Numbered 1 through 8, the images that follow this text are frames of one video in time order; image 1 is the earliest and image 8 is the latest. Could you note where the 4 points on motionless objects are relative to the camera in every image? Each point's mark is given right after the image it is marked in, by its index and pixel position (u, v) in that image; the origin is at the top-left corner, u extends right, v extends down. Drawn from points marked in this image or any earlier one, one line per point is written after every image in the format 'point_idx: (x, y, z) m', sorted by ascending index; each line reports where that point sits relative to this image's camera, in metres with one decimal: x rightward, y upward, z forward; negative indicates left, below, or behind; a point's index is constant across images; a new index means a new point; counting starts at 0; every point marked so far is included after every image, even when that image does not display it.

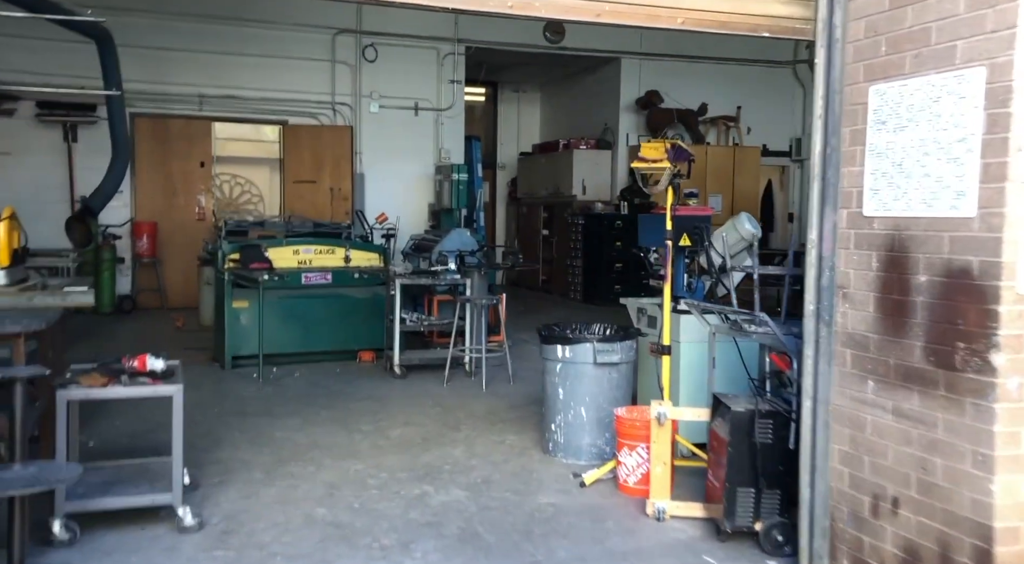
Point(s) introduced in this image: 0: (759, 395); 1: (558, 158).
0: (+0.9, -0.4, +3.2) m
1: (+0.5, +1.5, +11.4) m
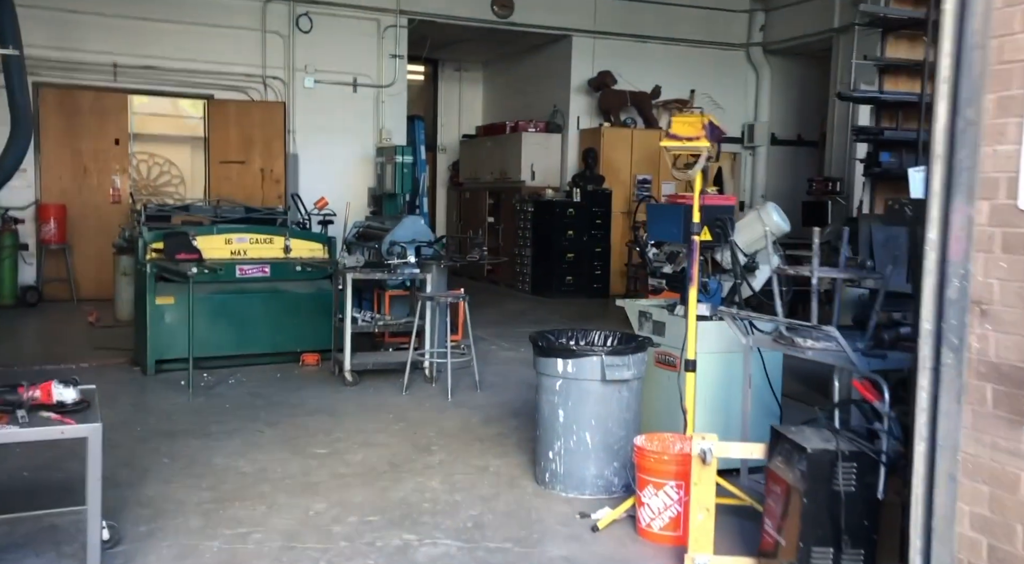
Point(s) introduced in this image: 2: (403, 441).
0: (+0.9, -0.4, +2.6) m
1: (-0.1, +1.7, +10.7) m
2: (-0.5, -0.7, +4.2) m
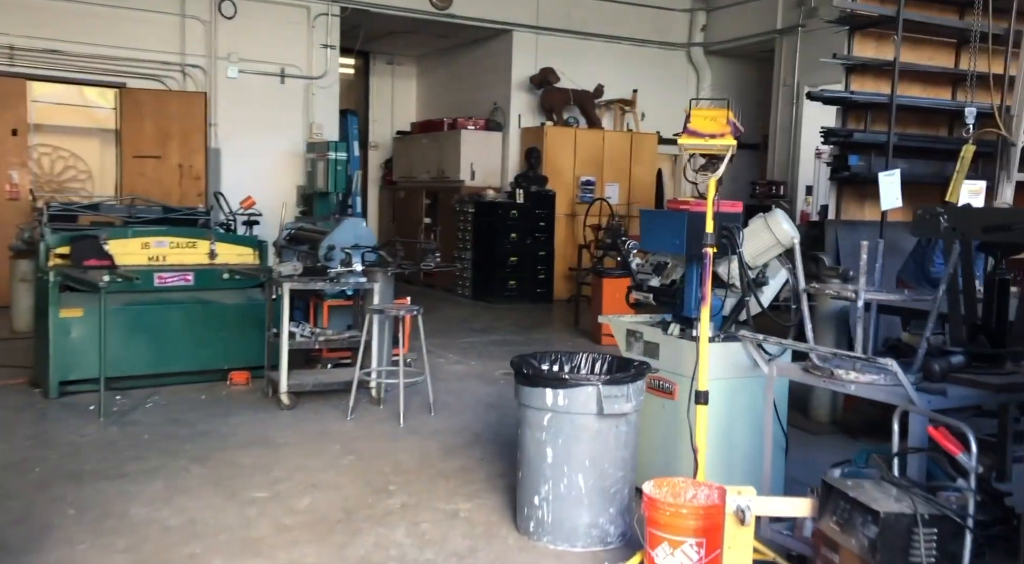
0: (+0.9, -0.5, +2.2) m
1: (-0.8, +1.6, +10.2) m
2: (-0.6, -0.8, +3.7) m
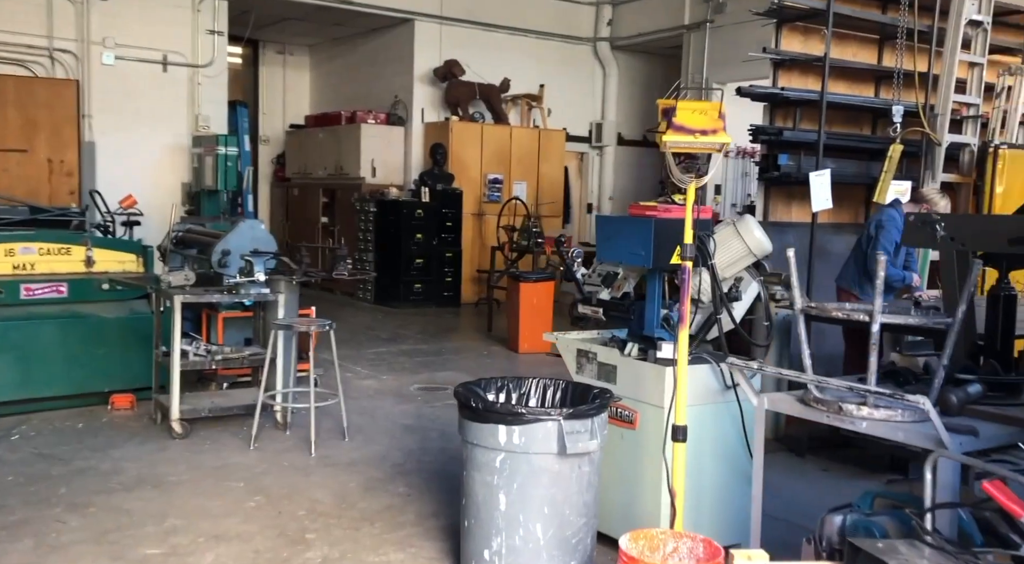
0: (+0.9, -0.5, +1.9) m
1: (-1.8, +1.6, +9.6) m
2: (-0.8, -0.8, +3.2) m
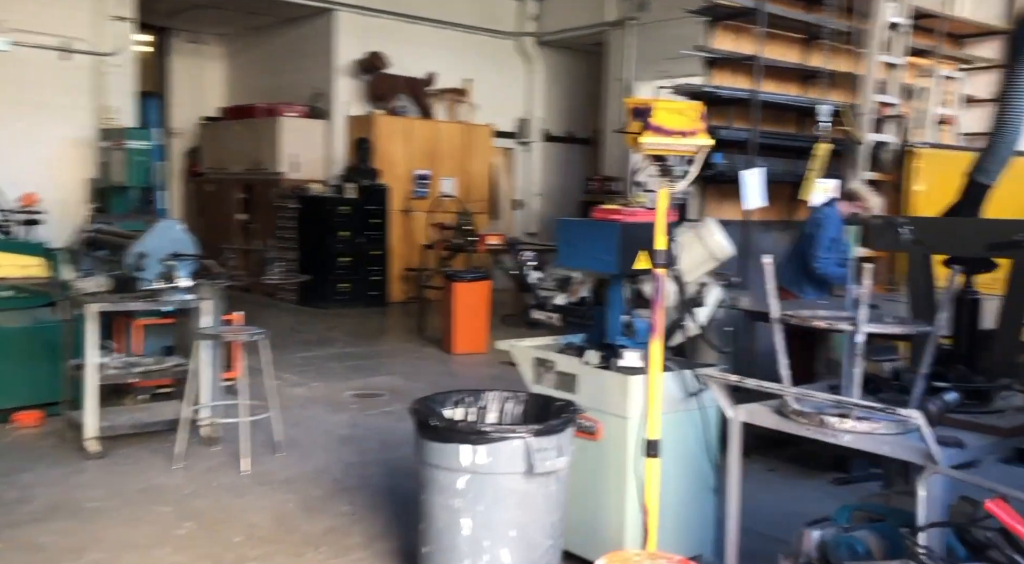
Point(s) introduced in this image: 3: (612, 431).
0: (+0.8, -0.5, +1.8) m
1: (-2.5, +1.6, +9.3) m
2: (-1.0, -0.9, +2.9) m
3: (+0.3, -0.4, +2.8) m
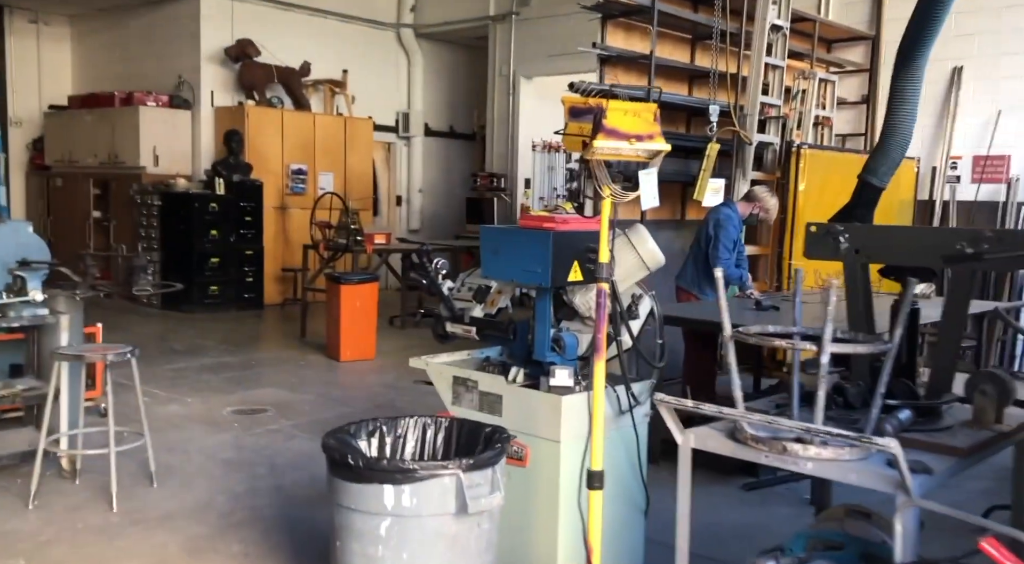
0: (+0.7, -0.6, +1.7) m
1: (-3.6, +1.5, +8.6) m
2: (-1.2, -0.9, +2.6) m
3: (+0.1, -0.5, +2.6) m
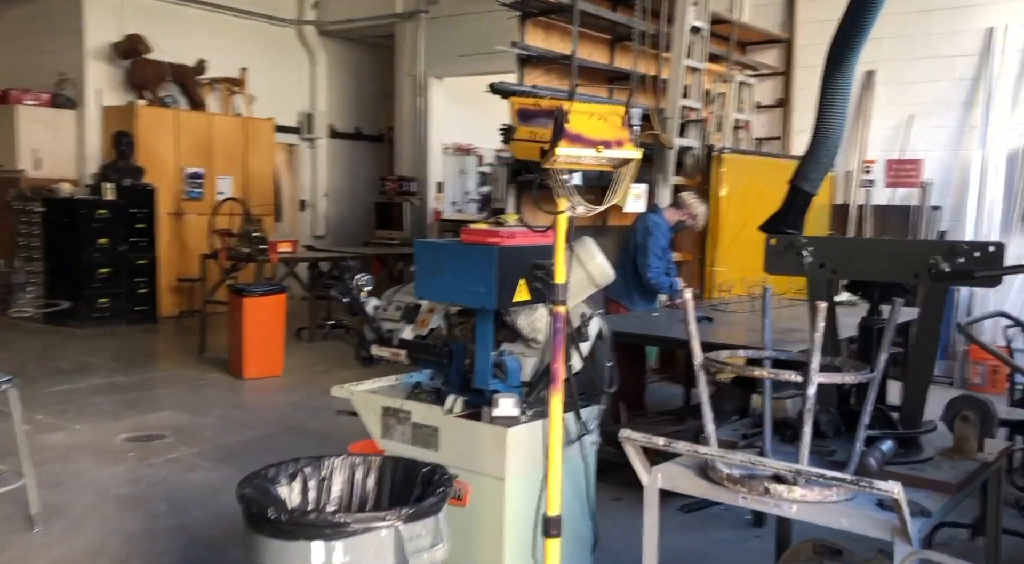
0: (+0.7, -0.6, +1.5) m
1: (-4.4, +1.4, +7.9) m
2: (-1.4, -1.0, +2.2) m
3: (-0.1, -0.5, +2.3) m
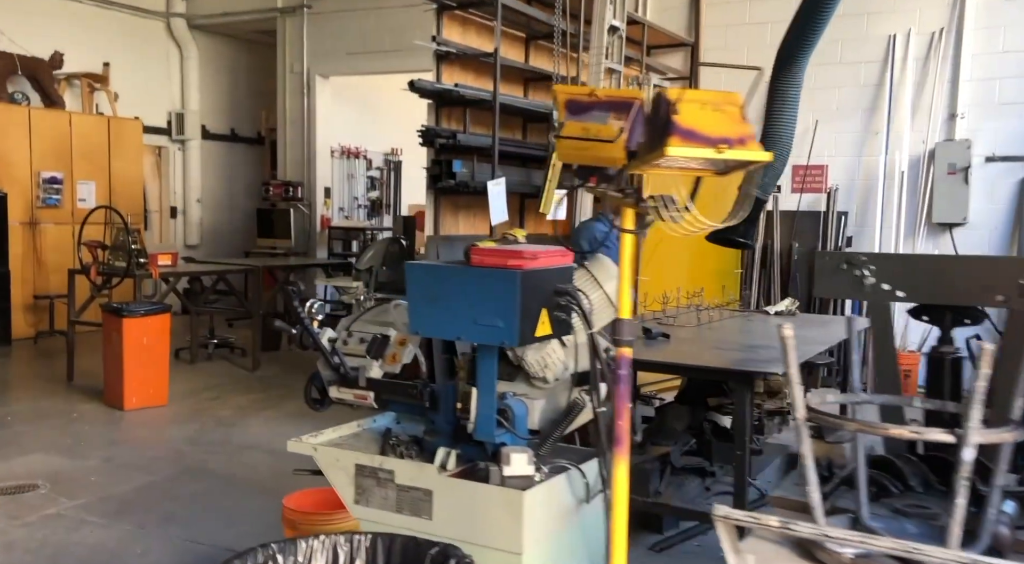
0: (+0.8, -0.7, +1.2) m
1: (-5.2, +1.3, +6.8) m
2: (-1.3, -1.1, +1.6) m
3: (0.0, -0.6, +1.9) m
